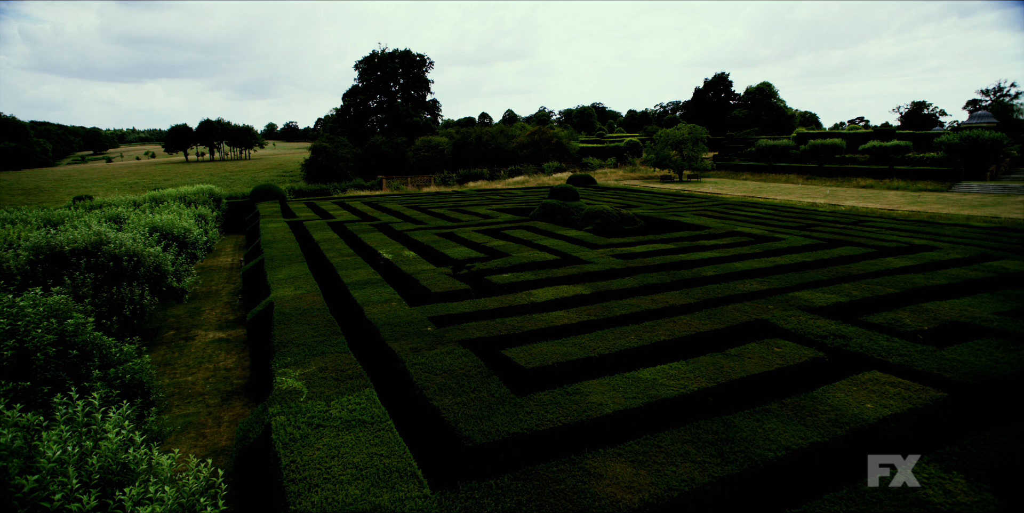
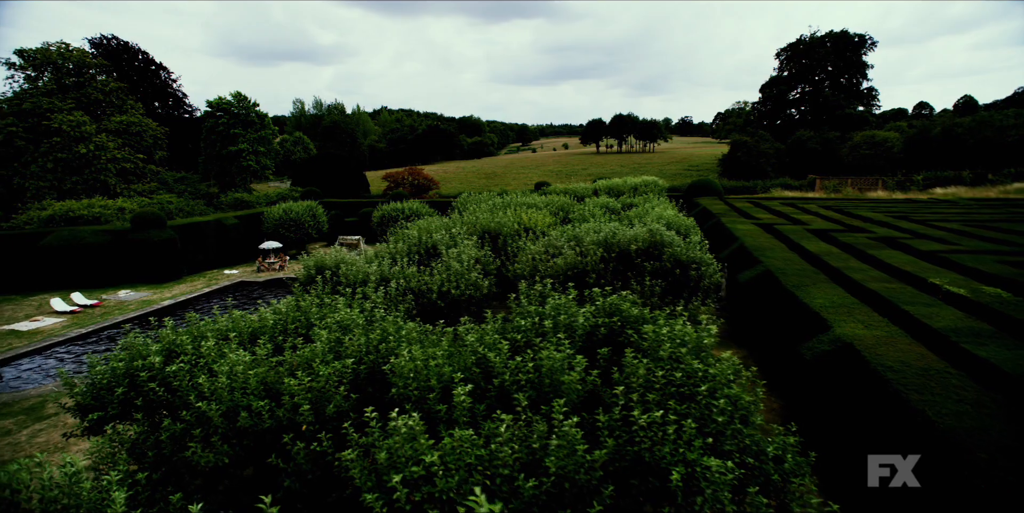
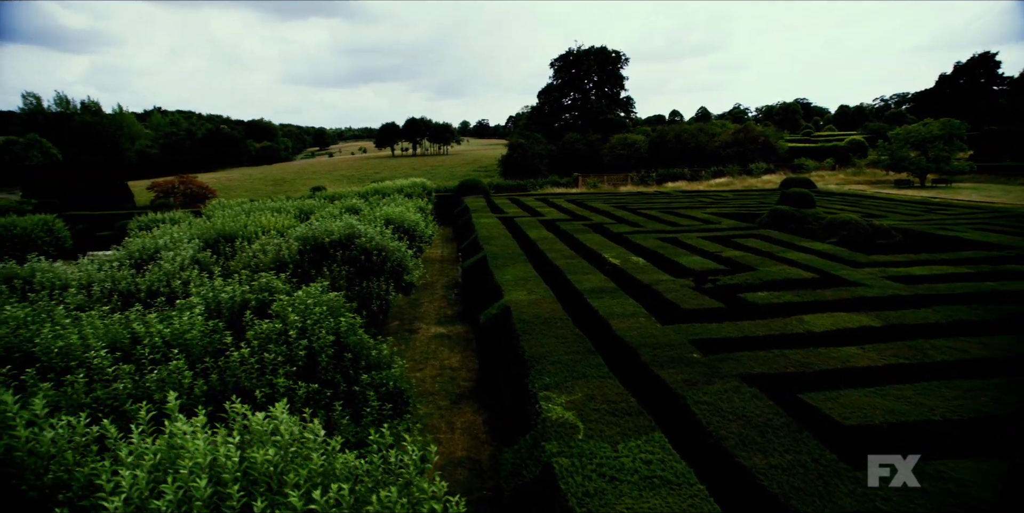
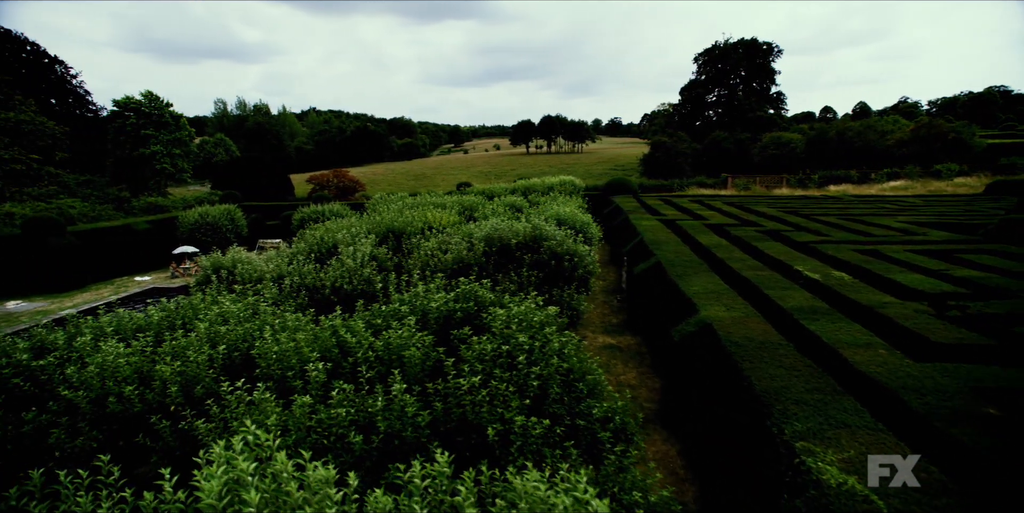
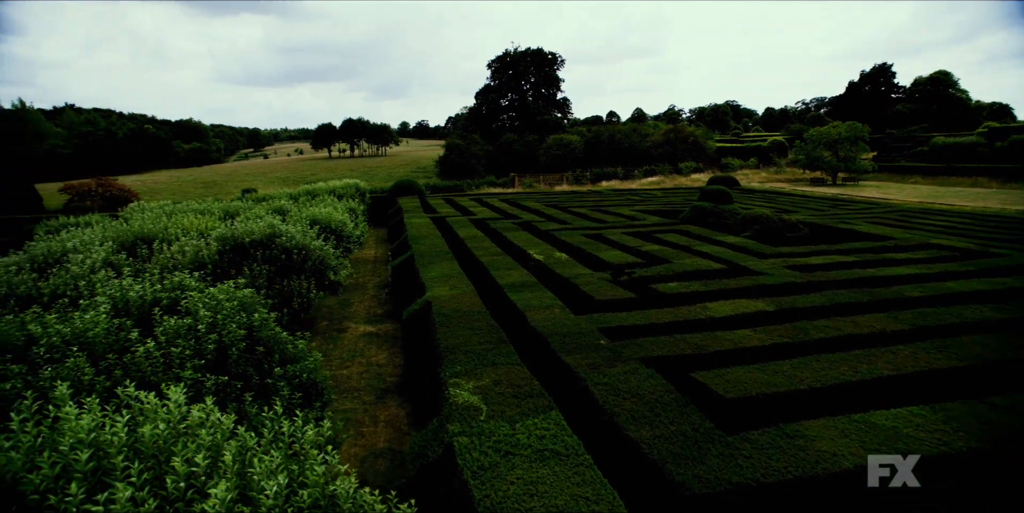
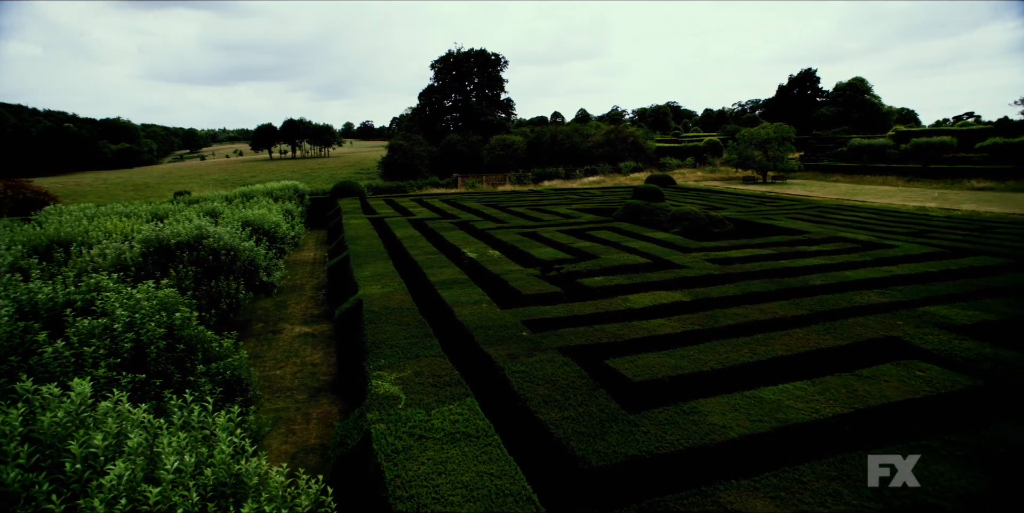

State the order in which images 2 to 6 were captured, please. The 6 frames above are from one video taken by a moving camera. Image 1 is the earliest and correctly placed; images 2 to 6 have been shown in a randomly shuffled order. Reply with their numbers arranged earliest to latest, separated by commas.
6, 5, 3, 4, 2
